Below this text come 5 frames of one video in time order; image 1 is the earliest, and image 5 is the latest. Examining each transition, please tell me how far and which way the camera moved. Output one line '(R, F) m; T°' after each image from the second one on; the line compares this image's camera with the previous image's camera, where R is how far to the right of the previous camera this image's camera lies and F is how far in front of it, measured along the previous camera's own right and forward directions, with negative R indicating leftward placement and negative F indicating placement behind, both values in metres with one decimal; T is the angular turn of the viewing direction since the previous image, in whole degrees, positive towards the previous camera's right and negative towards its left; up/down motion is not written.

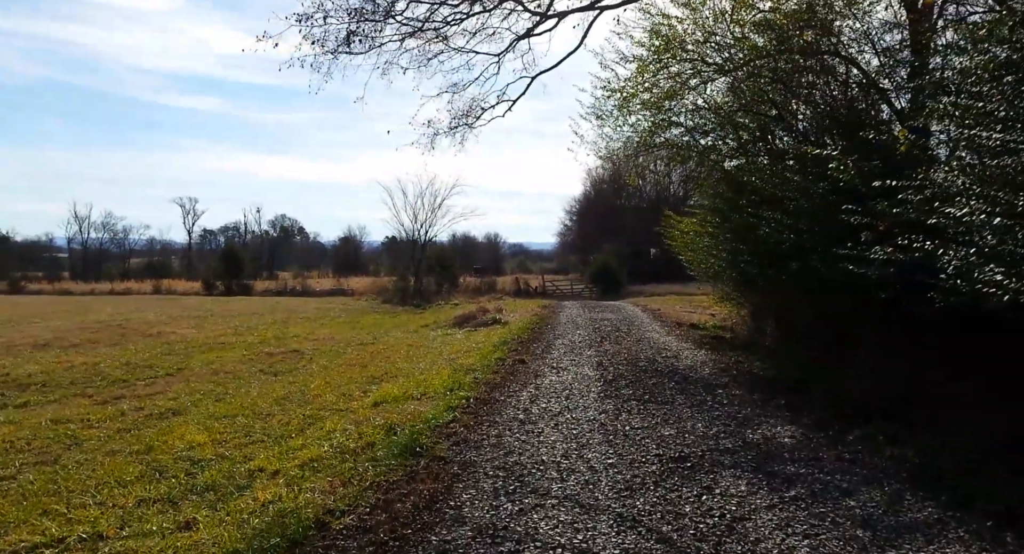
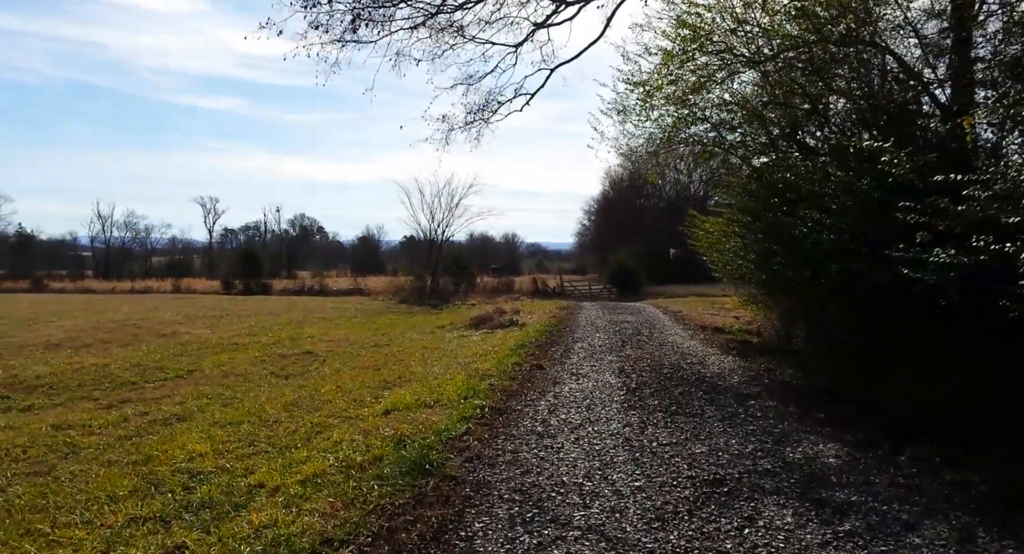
(0.0, +0.6) m; -1°
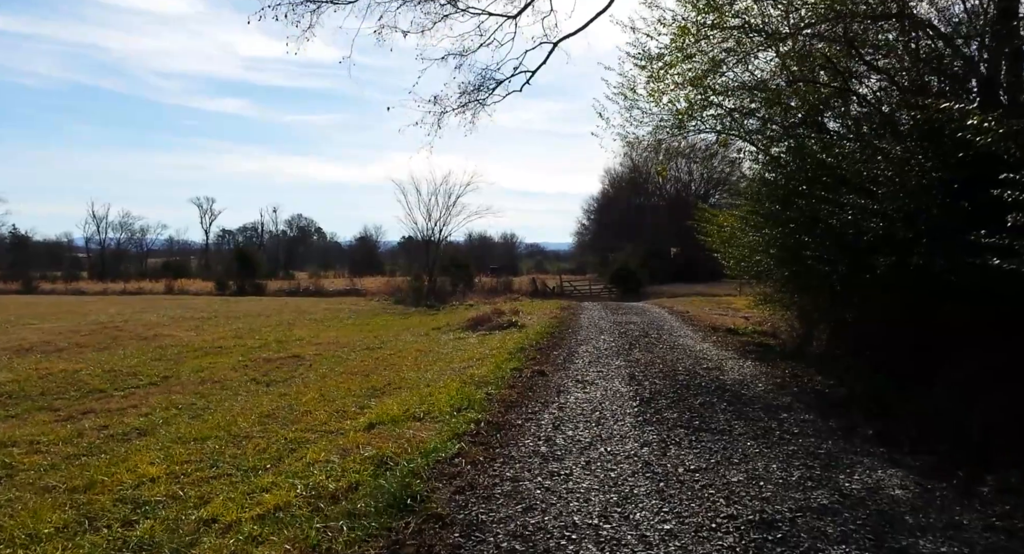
(0.0, +1.1) m; 0°
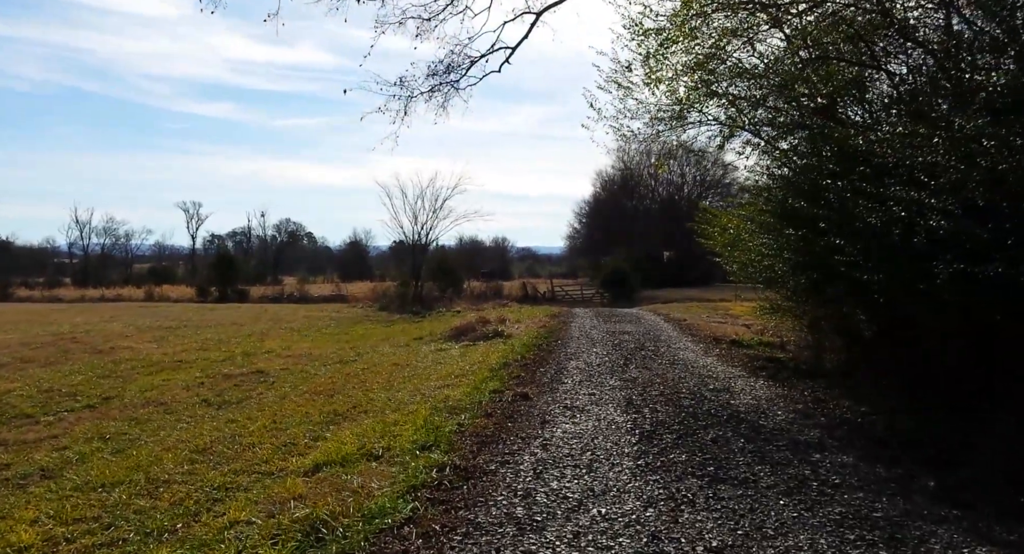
(+0.2, +1.5) m; +1°
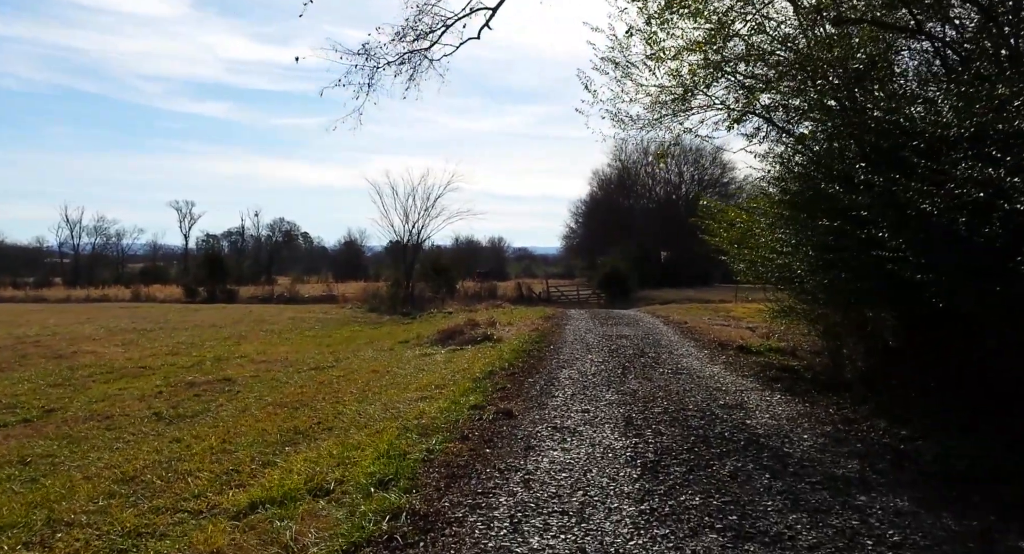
(+0.2, +1.3) m; 0°
